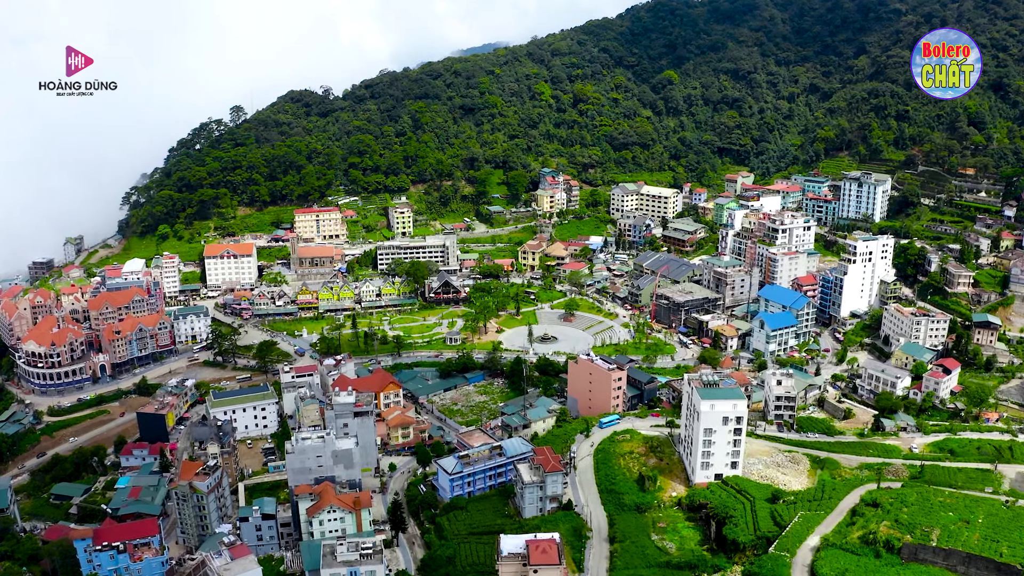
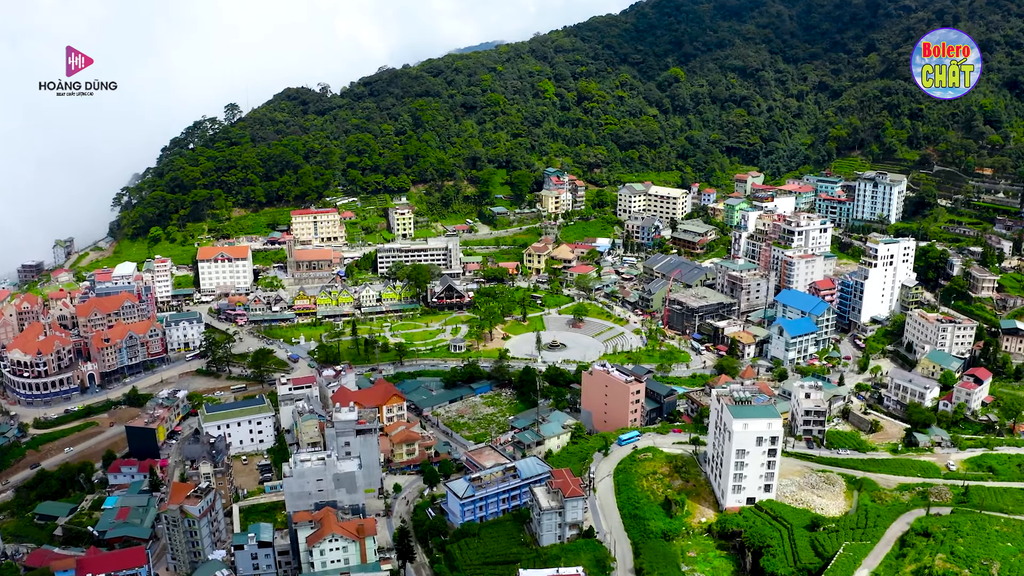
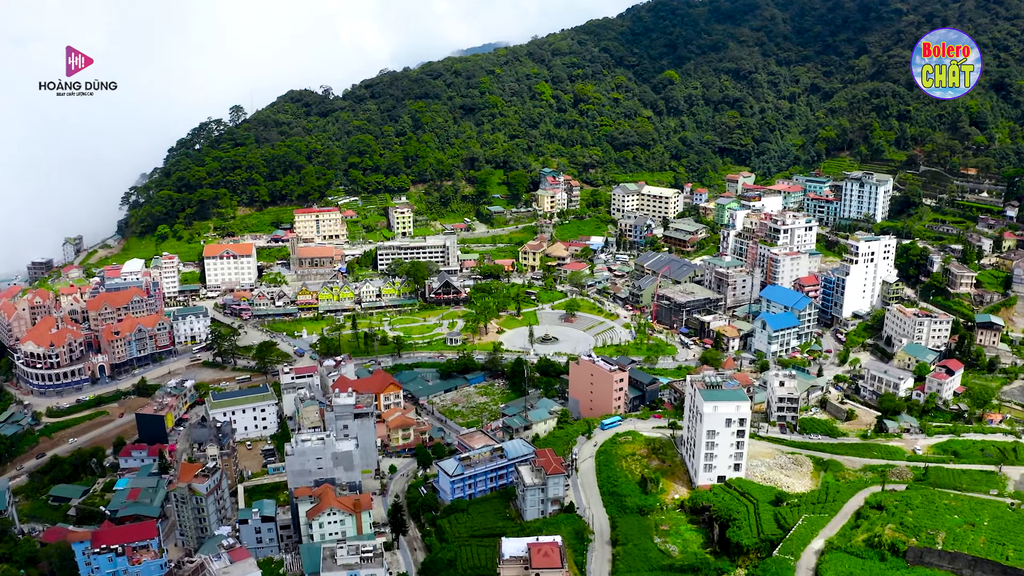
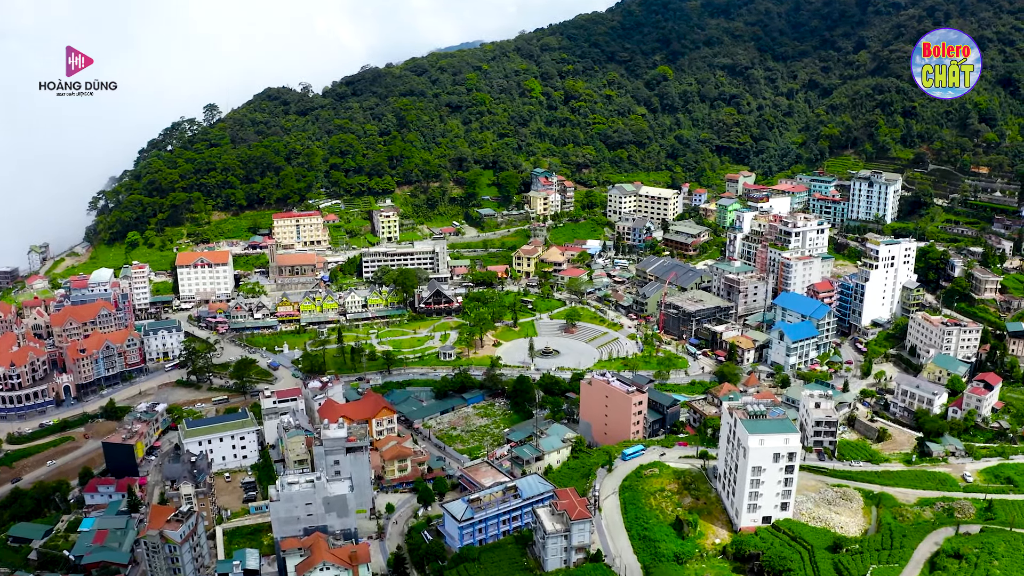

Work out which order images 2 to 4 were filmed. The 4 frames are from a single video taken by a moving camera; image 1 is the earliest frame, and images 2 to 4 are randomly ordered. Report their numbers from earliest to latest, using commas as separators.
3, 2, 4
